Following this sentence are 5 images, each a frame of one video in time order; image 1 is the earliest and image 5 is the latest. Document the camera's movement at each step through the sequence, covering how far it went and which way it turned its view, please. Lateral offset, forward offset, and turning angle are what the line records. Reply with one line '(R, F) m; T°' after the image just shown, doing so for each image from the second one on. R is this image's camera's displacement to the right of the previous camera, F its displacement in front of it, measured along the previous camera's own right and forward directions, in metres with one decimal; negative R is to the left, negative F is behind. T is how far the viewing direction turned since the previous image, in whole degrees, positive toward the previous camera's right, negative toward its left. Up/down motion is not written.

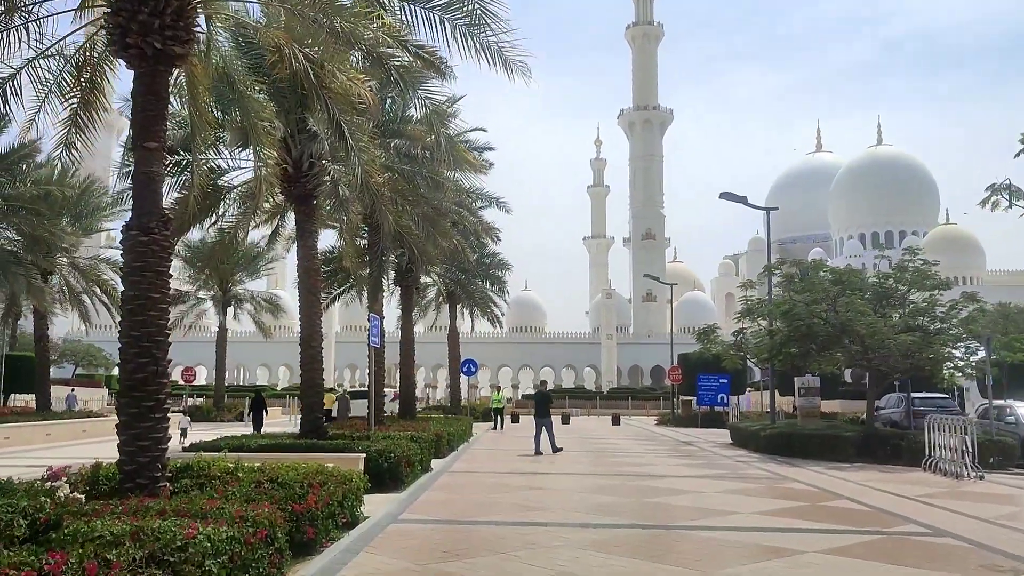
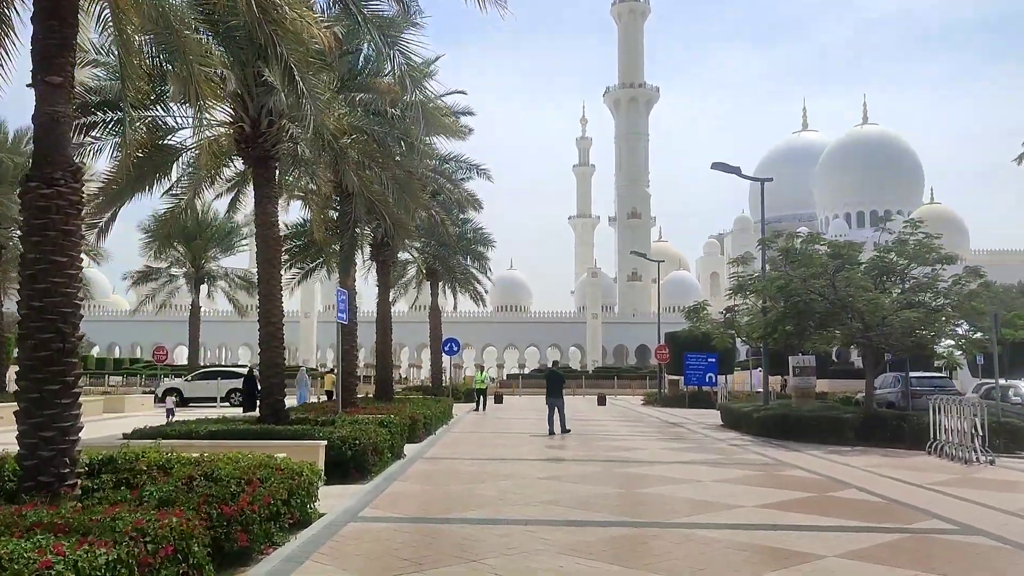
(+0.1, +1.2) m; +1°
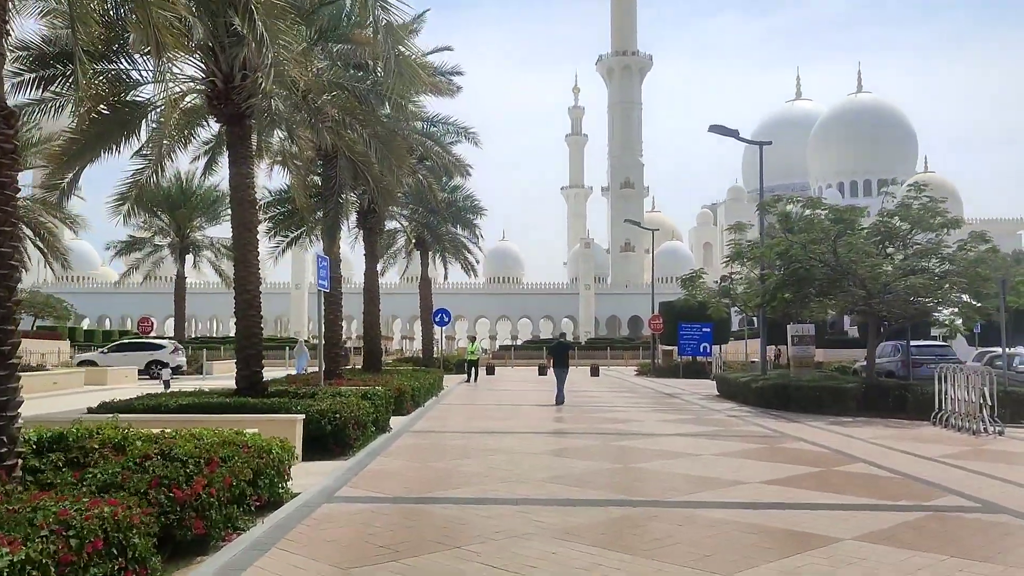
(0.0, +0.7) m; 0°
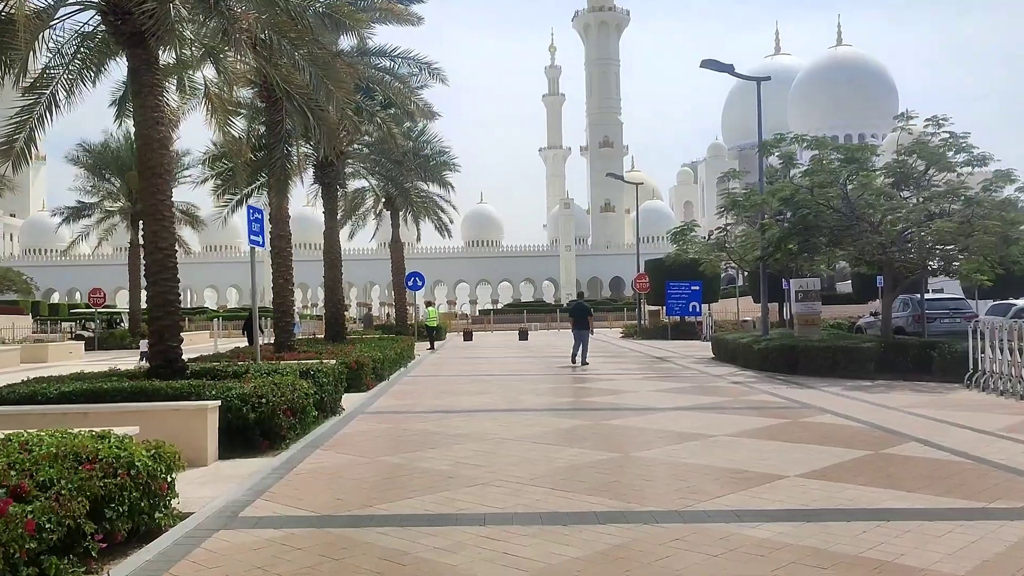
(+0.1, +2.2) m; +1°
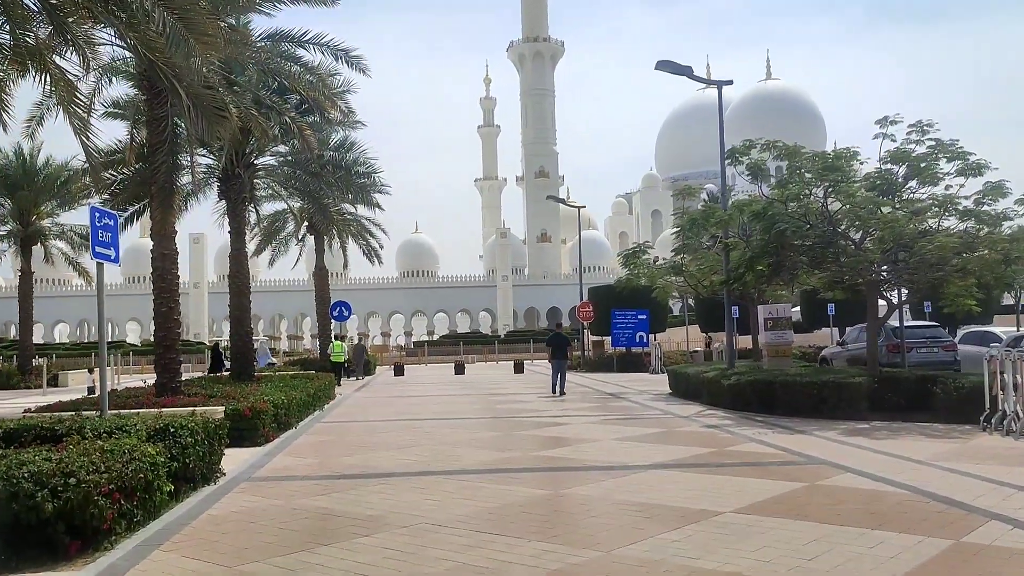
(0.0, +2.6) m; +4°
